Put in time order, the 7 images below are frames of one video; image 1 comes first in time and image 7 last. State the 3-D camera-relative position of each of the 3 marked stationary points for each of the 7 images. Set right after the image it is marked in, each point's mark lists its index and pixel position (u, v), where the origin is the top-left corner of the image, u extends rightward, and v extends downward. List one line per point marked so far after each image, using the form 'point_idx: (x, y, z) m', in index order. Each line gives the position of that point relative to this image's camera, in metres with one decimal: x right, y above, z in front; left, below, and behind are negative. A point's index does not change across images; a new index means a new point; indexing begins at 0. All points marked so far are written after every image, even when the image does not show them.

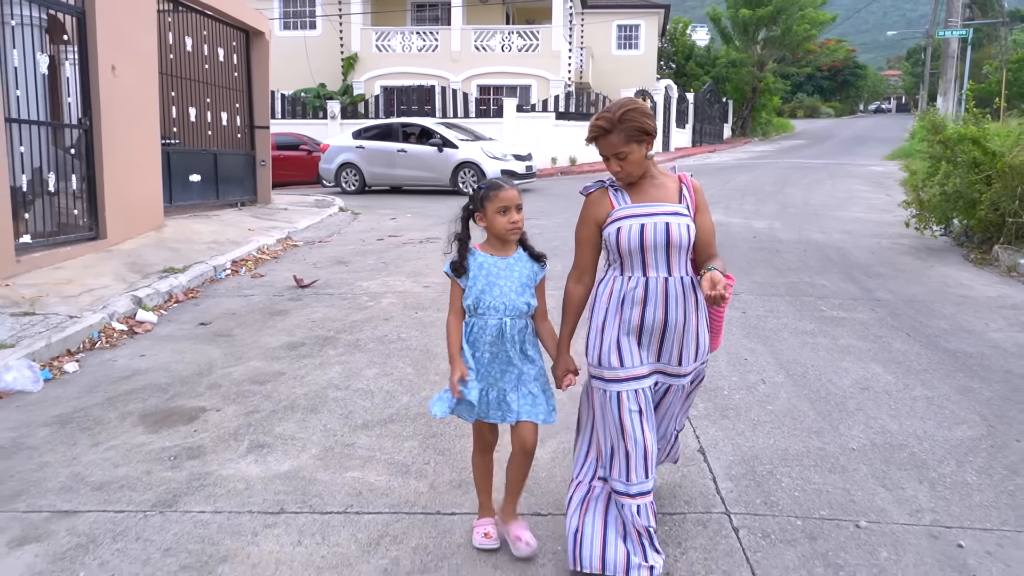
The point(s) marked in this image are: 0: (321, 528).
0: (-0.7, -0.9, +3.2) m
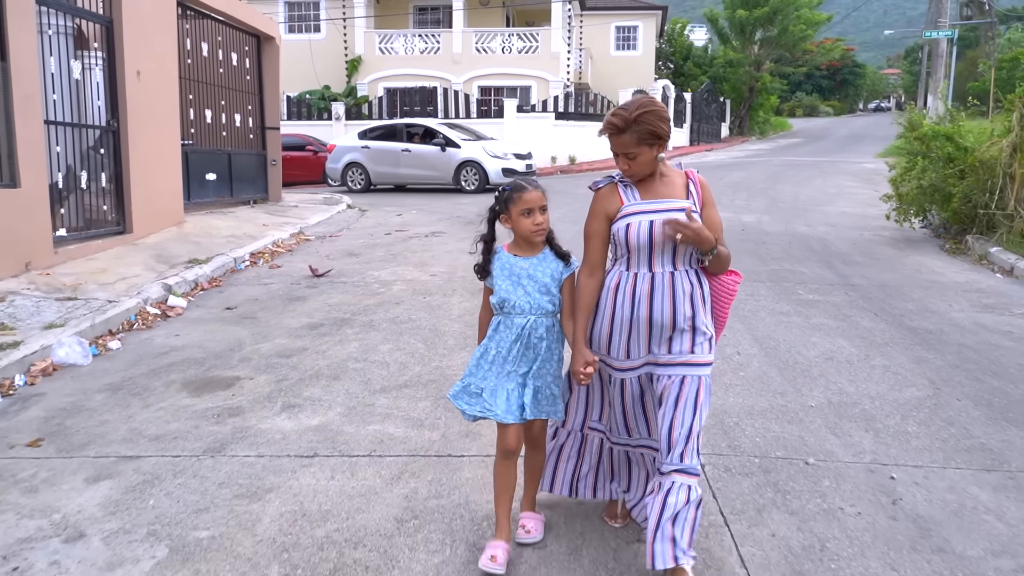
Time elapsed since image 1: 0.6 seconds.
0: (-0.7, -0.8, +3.8) m
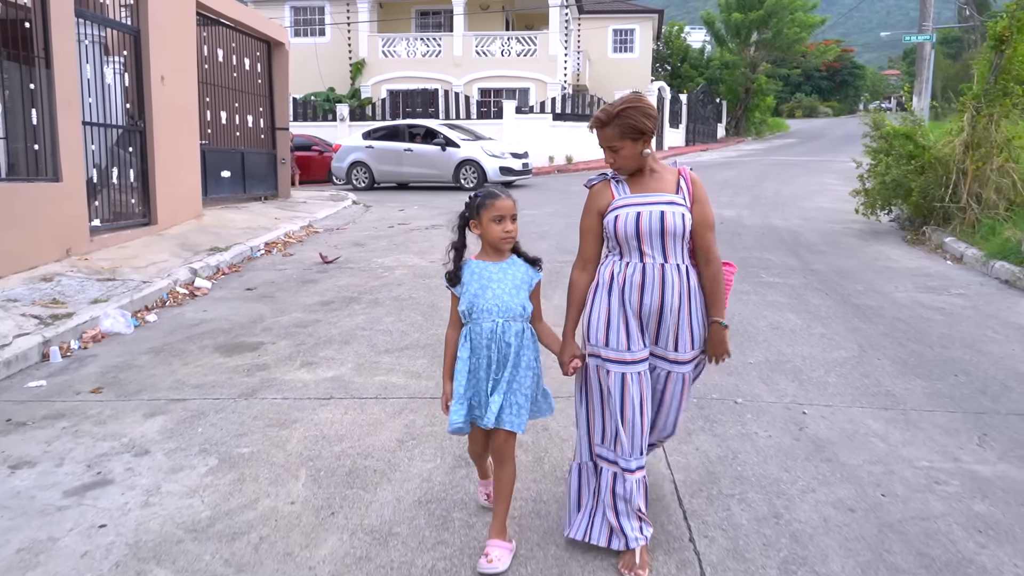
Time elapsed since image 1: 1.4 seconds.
0: (-0.8, -0.6, +4.6) m
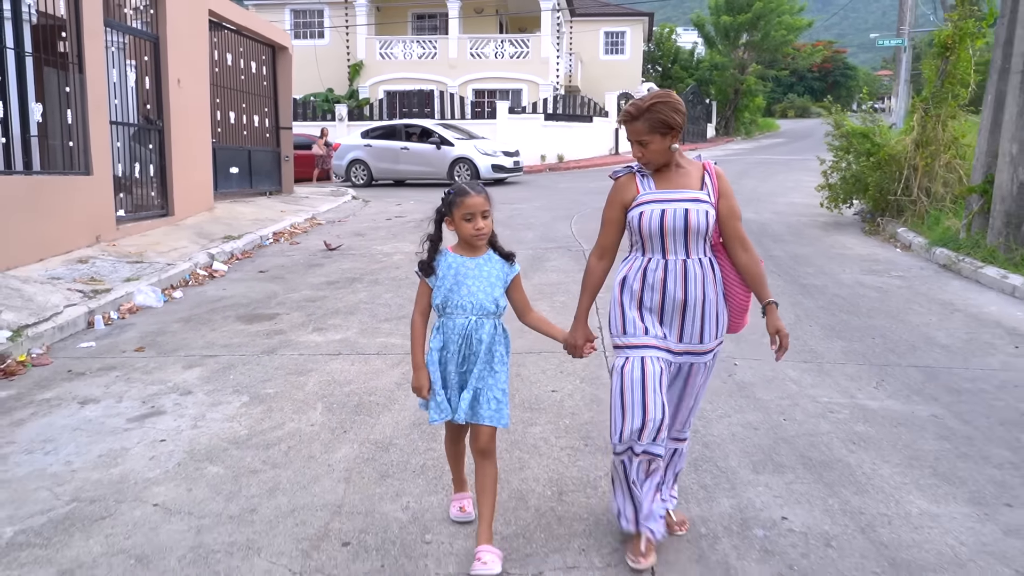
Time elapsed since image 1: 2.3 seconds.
0: (-0.9, -0.4, +5.5) m
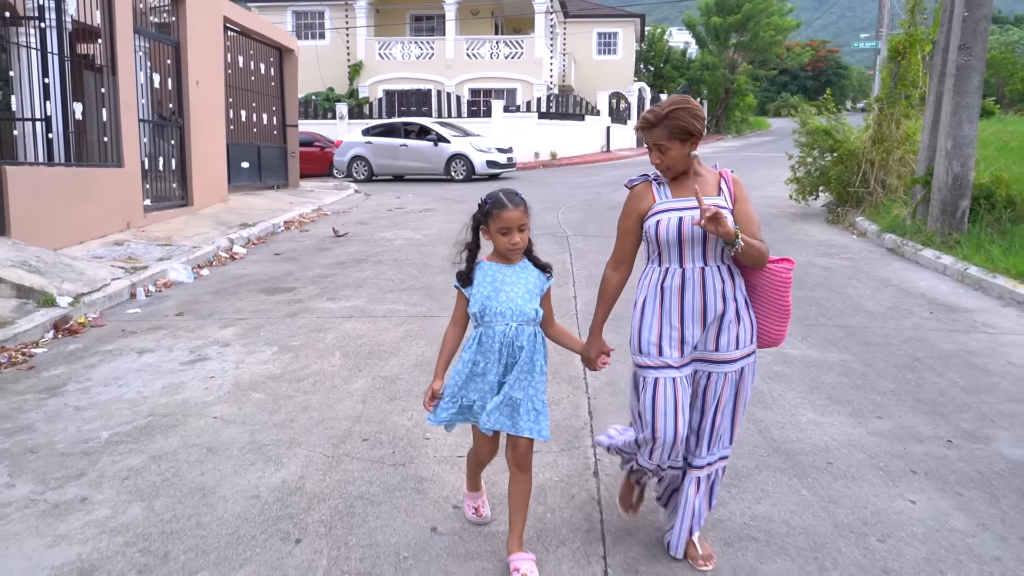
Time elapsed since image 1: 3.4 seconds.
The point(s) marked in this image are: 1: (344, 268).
0: (-1.0, -0.2, +6.5) m
1: (-1.7, +0.2, +8.7) m
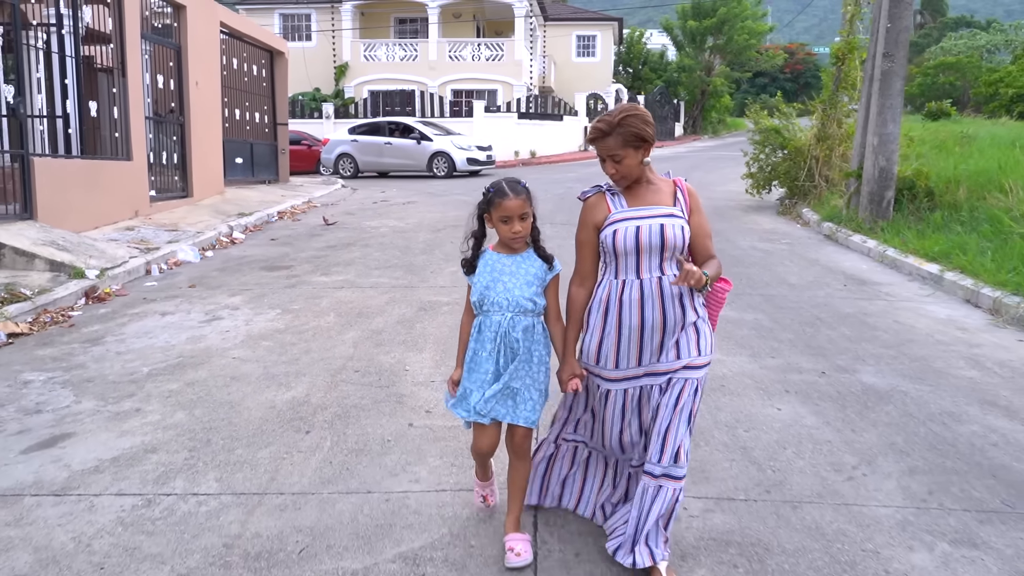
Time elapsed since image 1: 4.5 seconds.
0: (-1.3, 0.0, +7.5) m
1: (-2.0, +0.4, +9.7) m
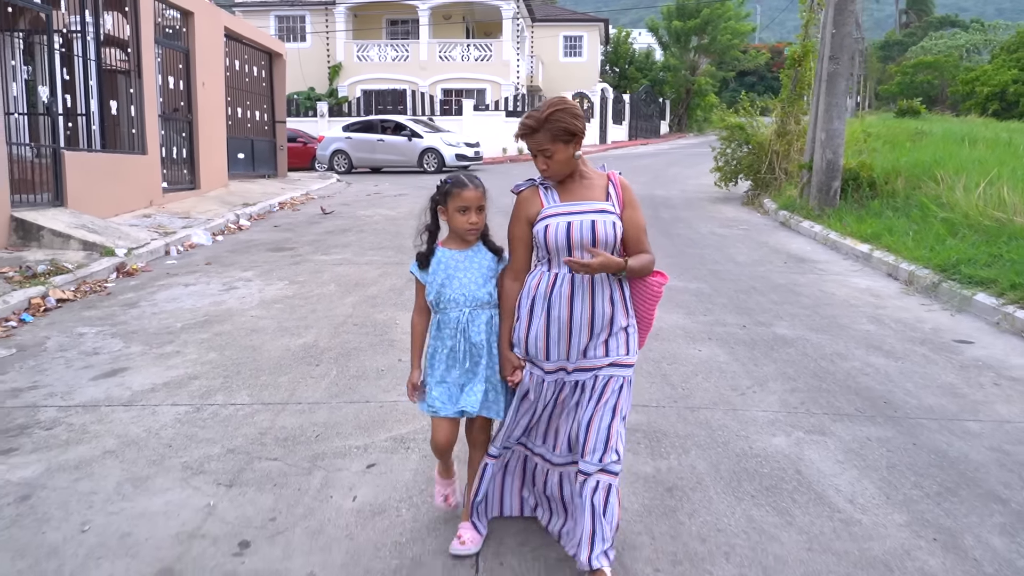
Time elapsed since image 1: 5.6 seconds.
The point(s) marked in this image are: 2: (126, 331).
0: (-1.5, +0.2, +8.6) m
1: (-2.2, +0.7, +10.8) m
2: (-2.7, -0.3, +6.1) m
